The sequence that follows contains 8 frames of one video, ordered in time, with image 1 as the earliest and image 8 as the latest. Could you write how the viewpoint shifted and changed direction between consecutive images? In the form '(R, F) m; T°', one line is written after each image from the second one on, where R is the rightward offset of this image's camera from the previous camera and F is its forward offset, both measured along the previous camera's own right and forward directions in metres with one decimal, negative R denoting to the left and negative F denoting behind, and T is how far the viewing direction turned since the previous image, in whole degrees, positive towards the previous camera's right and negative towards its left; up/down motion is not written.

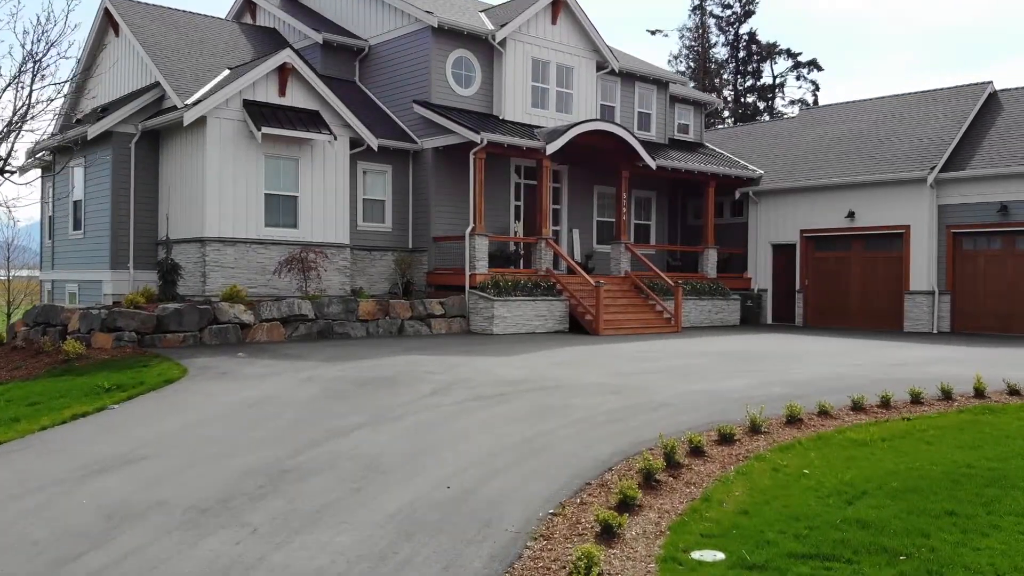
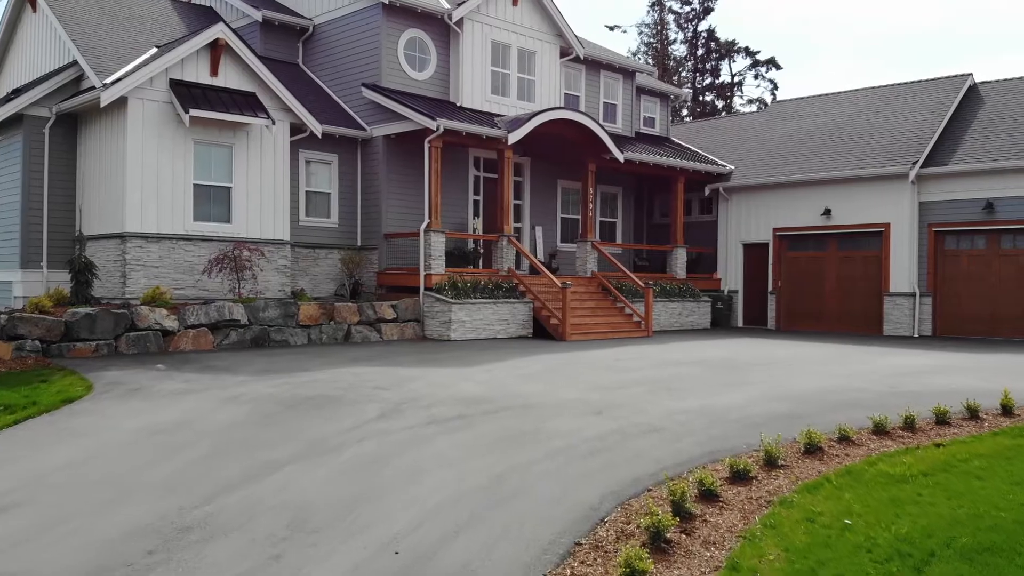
(-0.1, +1.6) m; +3°
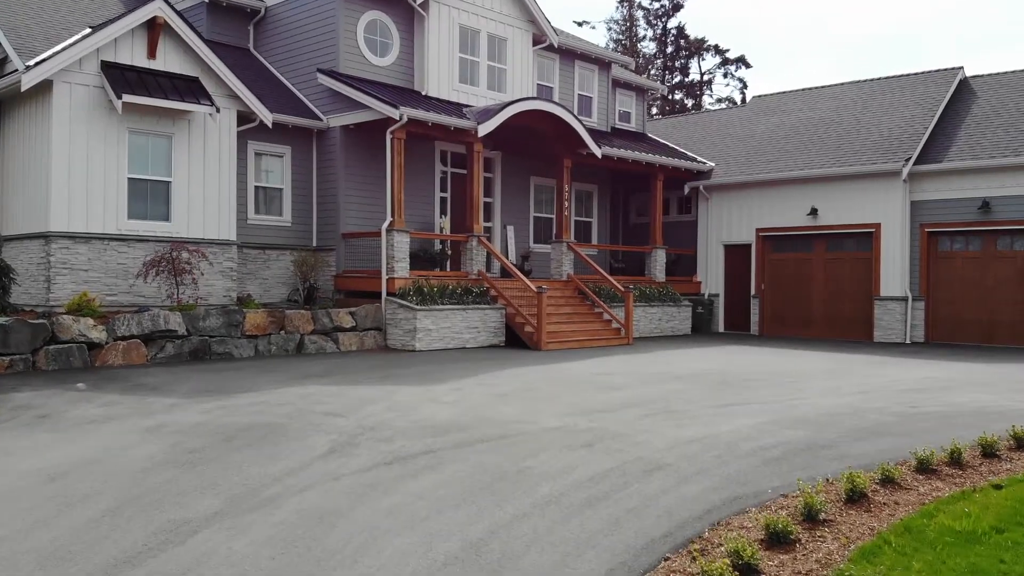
(-0.1, +1.4) m; +2°
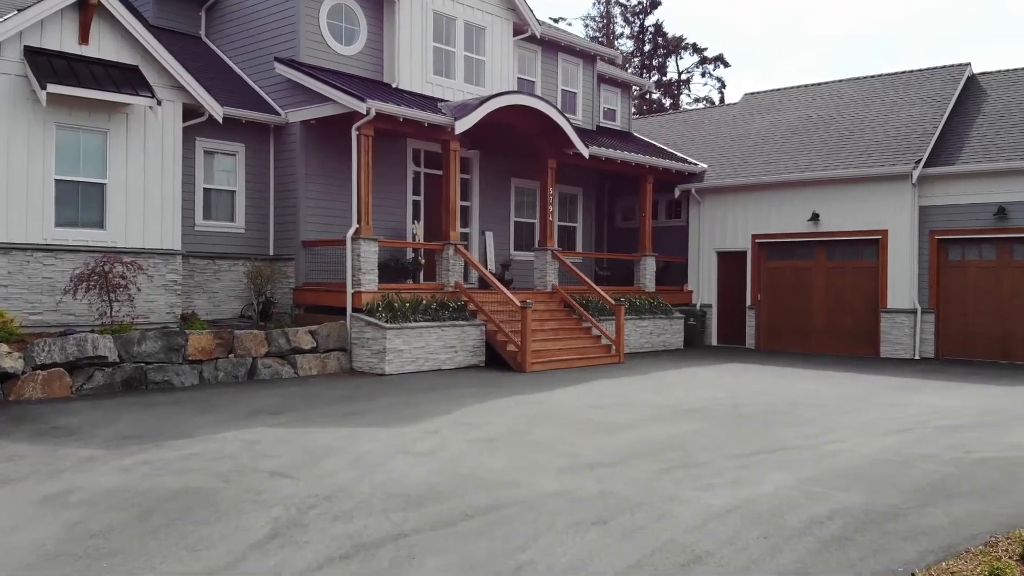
(-0.1, +1.6) m; +2°
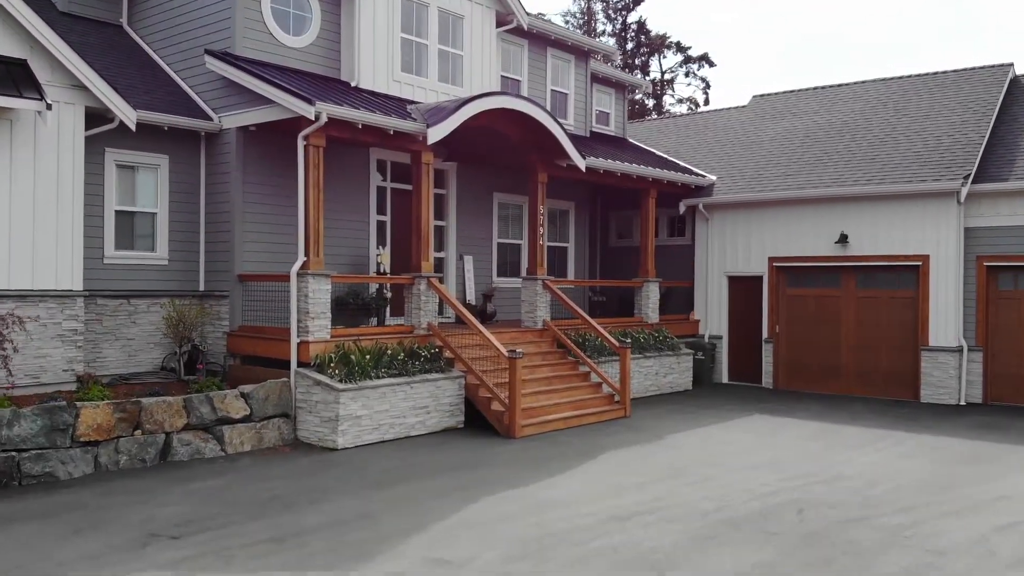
(-0.1, +2.6) m; +2°
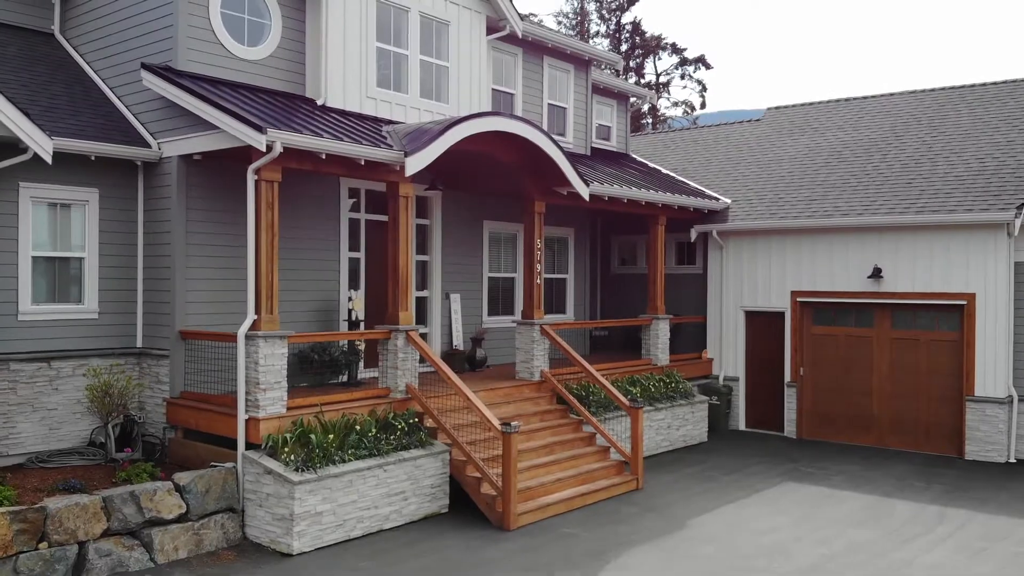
(0.0, +1.8) m; +1°
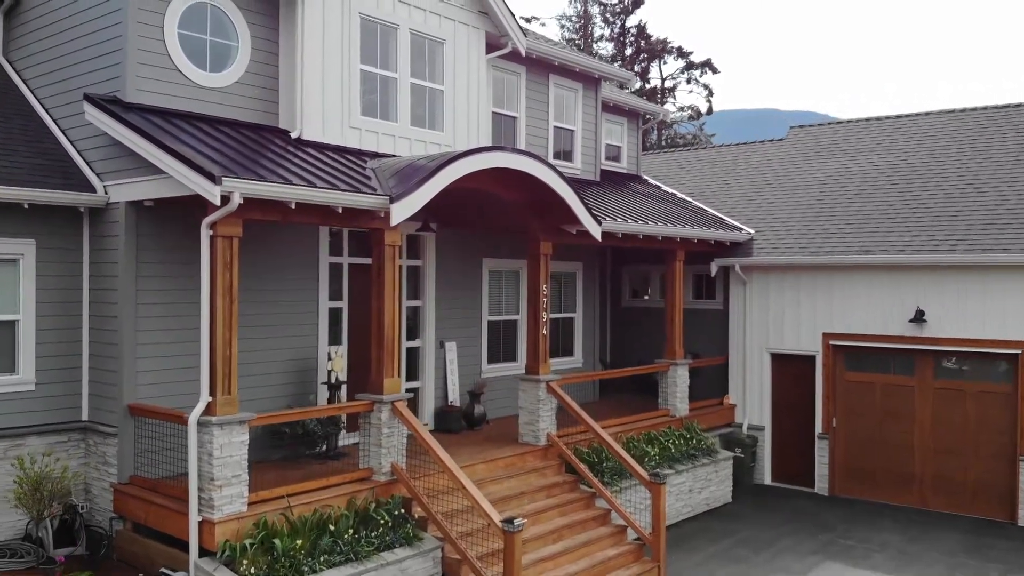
(0.0, +1.4) m; 0°
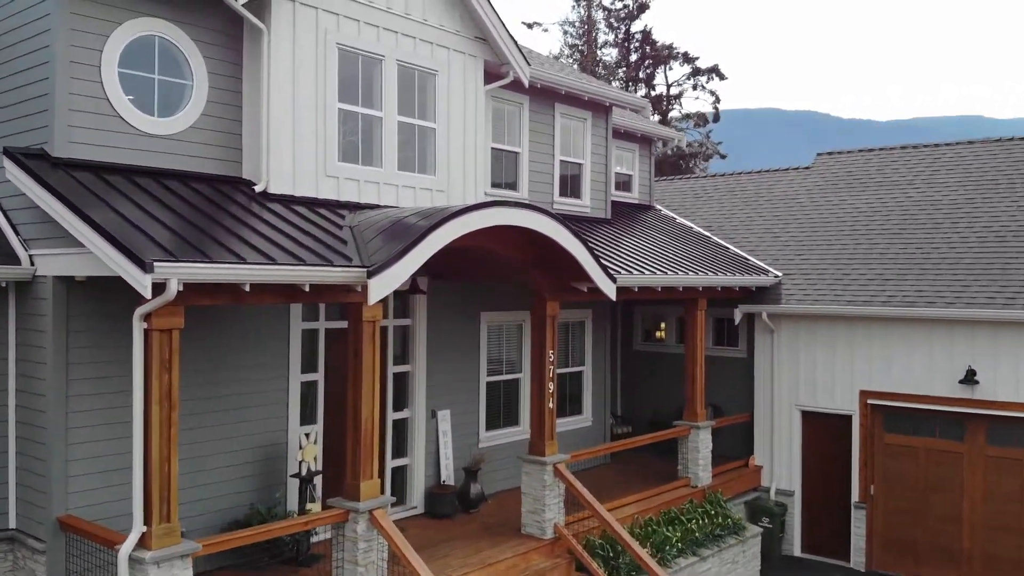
(0.0, +1.4) m; 0°
